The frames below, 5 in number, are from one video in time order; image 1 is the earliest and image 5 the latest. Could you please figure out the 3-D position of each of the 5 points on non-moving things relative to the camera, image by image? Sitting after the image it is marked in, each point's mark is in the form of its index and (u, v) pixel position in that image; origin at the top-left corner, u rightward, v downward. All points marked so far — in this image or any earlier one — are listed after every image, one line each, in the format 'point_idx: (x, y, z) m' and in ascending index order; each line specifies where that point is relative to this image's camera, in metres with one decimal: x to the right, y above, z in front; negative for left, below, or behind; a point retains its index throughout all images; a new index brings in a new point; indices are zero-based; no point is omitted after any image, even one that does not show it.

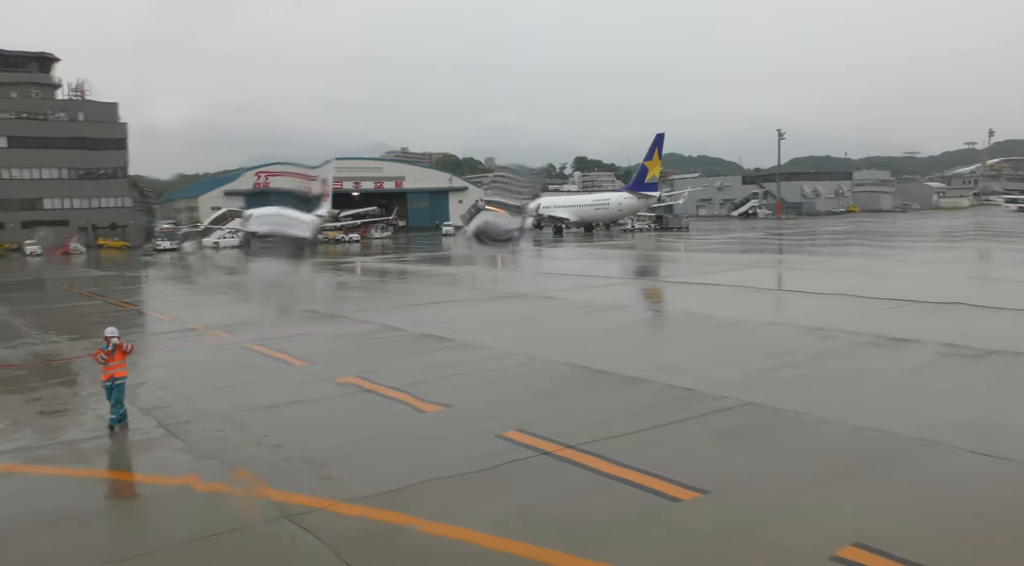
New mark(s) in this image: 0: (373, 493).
0: (-1.1, -1.7, +6.6) m
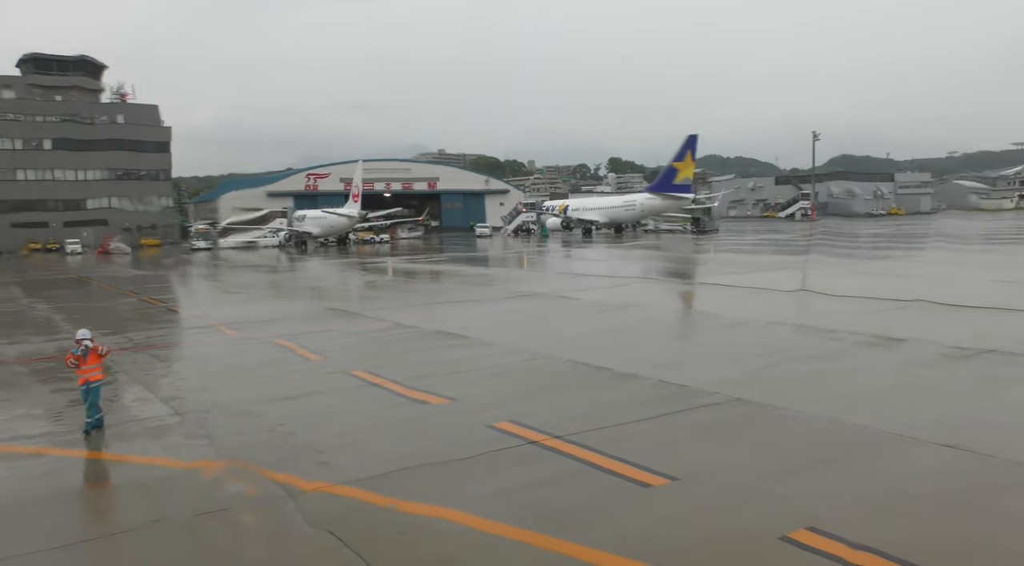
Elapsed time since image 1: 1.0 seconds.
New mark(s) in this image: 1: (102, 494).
0: (-1.3, -1.7, +7.0) m
1: (-3.5, -1.8, +6.8) m
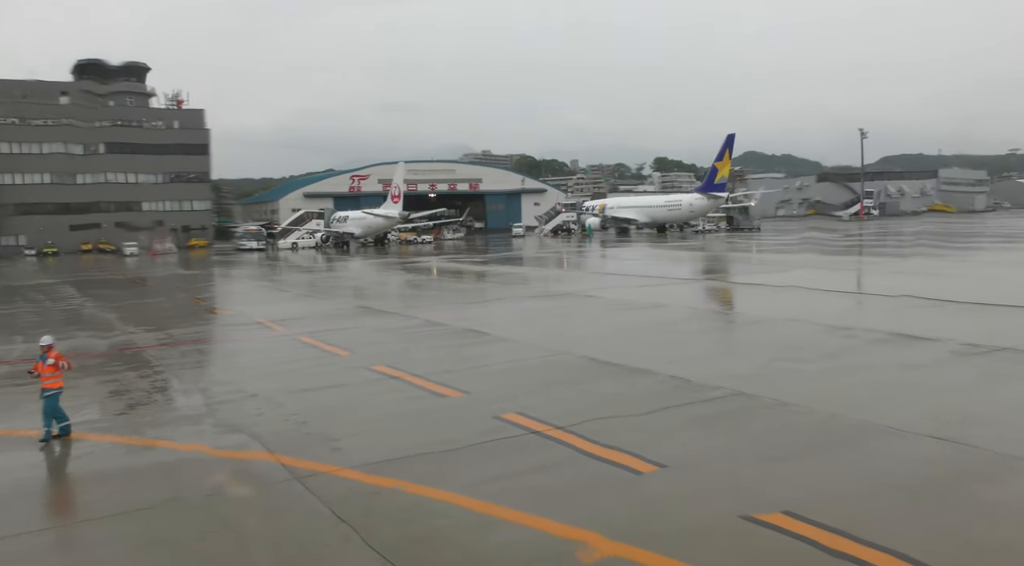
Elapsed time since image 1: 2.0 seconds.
0: (-1.3, -1.6, +7.5) m
1: (-3.5, -1.7, +7.4) m
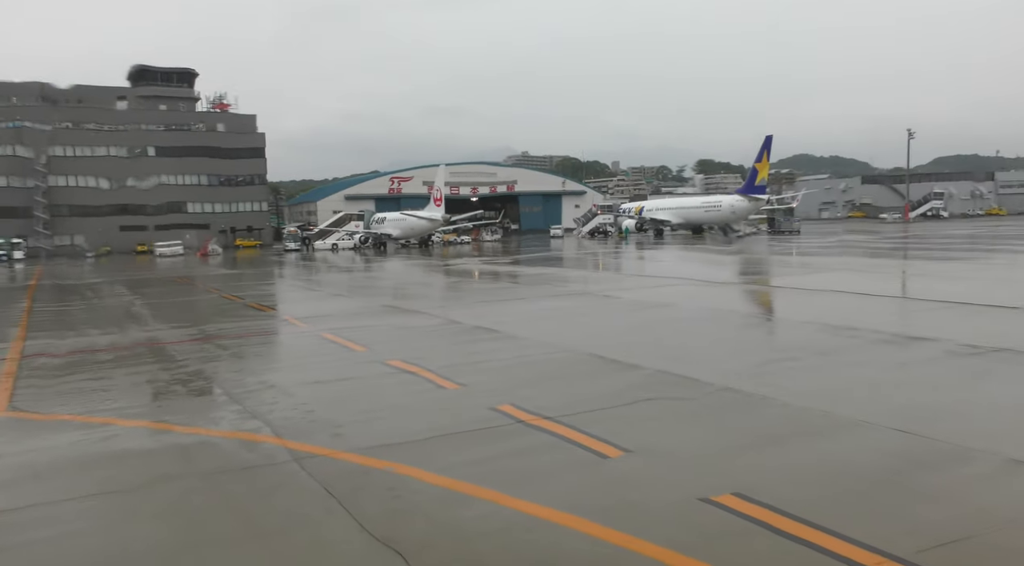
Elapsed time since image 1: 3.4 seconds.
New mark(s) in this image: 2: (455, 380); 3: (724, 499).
0: (-1.4, -1.6, +8.0) m
1: (-3.6, -1.7, +8.0) m
2: (-0.8, -1.3, +11.0) m
3: (+1.7, -1.7, +6.5) m
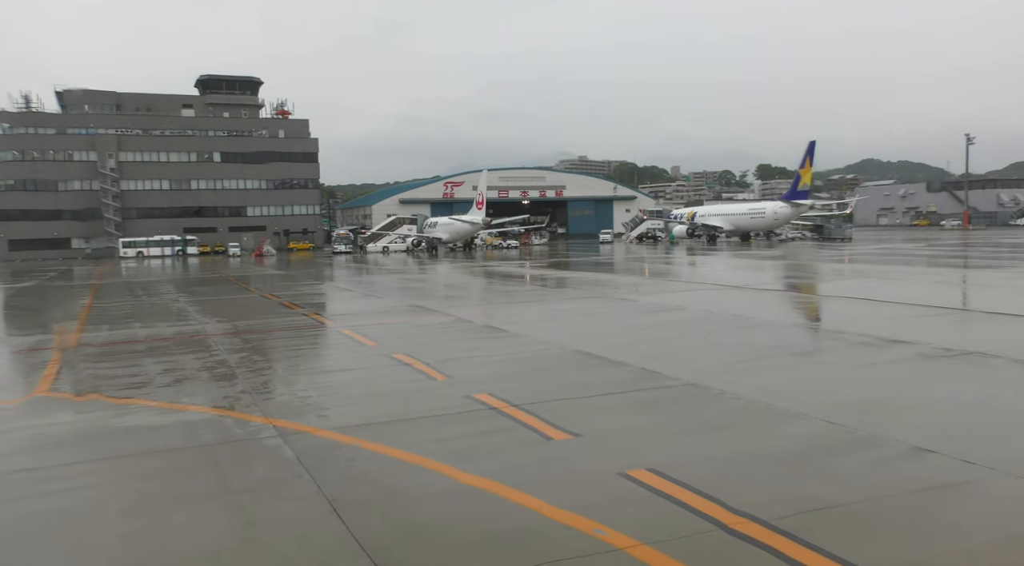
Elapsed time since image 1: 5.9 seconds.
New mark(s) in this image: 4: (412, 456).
0: (-1.8, -1.6, +9.0) m
1: (-4.0, -1.6, +9.1) m
2: (-1.0, -1.3, +11.8) m
3: (+1.2, -1.7, +7.2) m
4: (-0.9, -1.7, +7.8) m
